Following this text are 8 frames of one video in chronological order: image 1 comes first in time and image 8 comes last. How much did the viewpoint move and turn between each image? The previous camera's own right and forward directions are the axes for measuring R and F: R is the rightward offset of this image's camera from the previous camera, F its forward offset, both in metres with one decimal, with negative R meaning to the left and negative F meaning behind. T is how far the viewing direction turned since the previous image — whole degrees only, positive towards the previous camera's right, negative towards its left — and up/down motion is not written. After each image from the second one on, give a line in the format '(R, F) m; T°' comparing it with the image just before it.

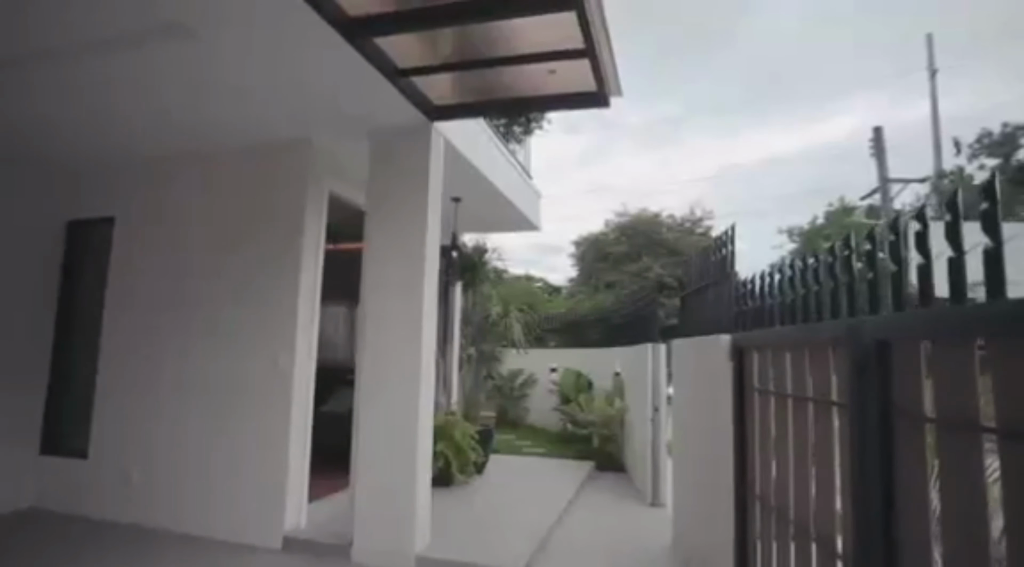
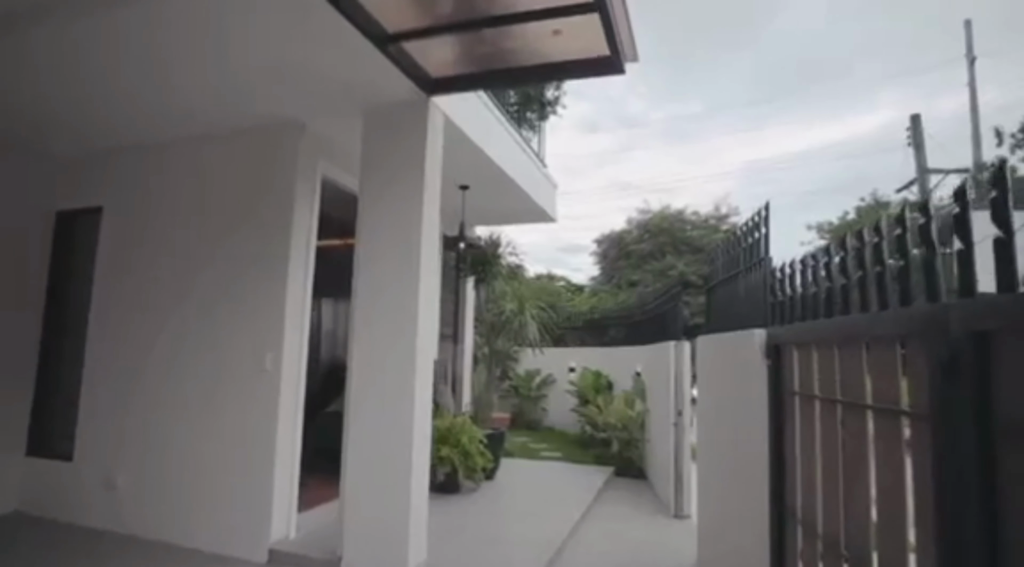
(+0.1, +0.4) m; -2°
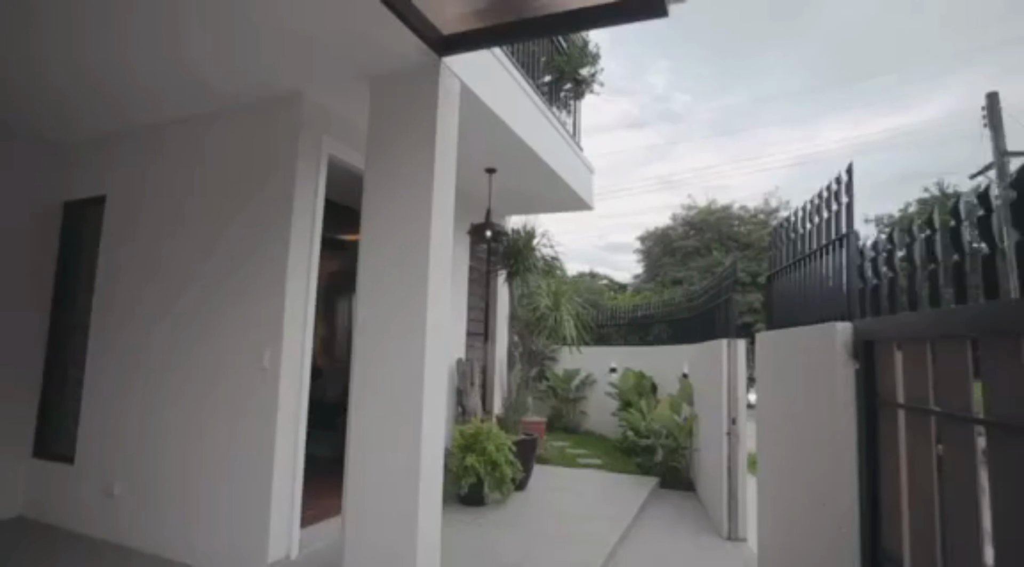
(+0.1, +0.5) m; -4°
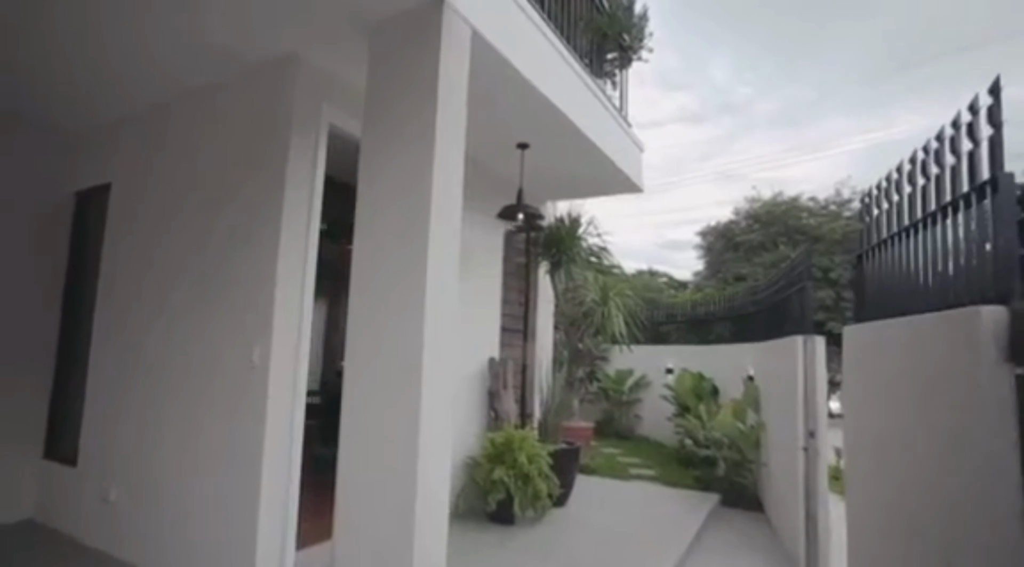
(+0.2, +0.5) m; -6°
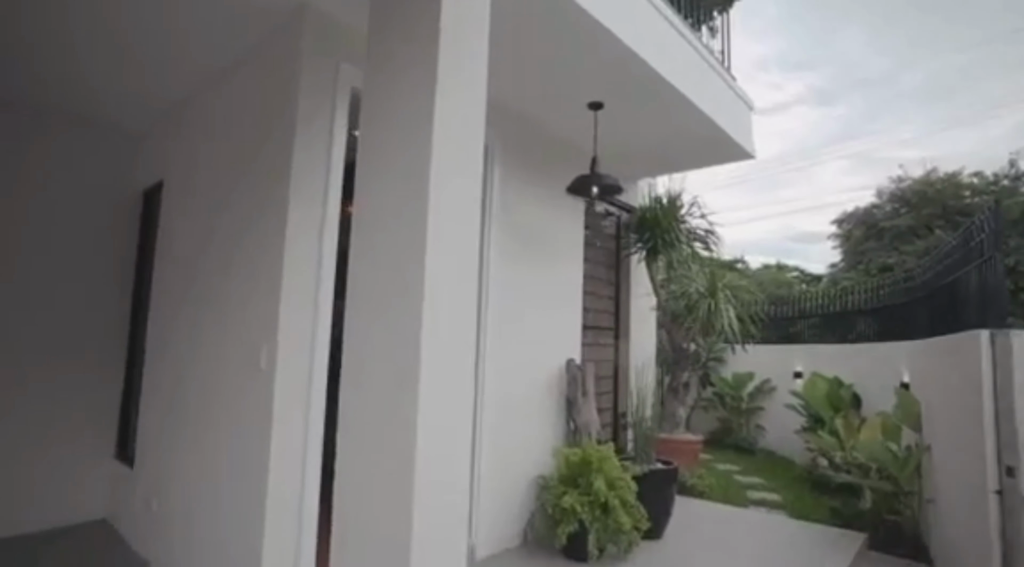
(+0.2, +0.7) m; -12°
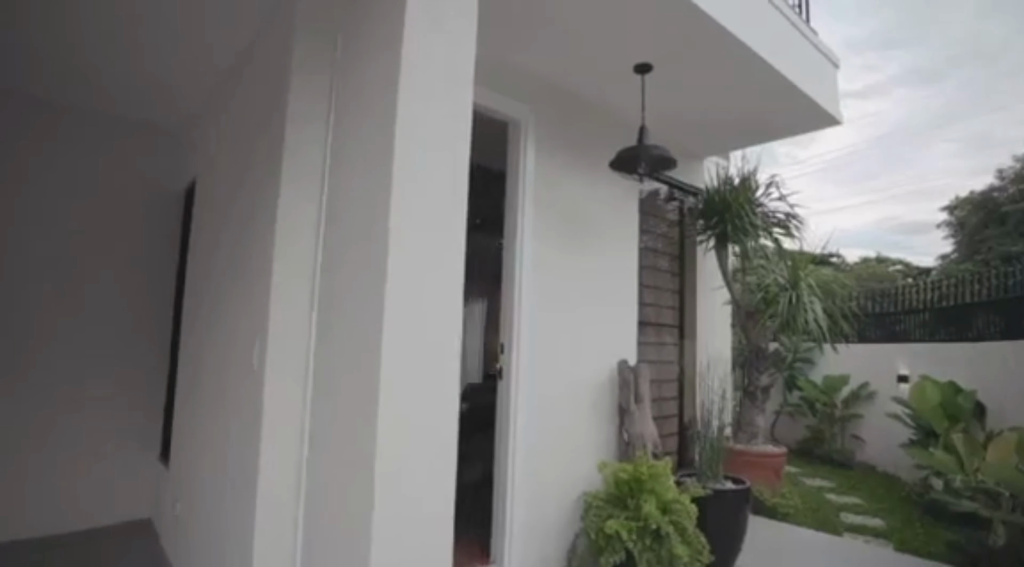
(+0.2, +0.4) m; -8°
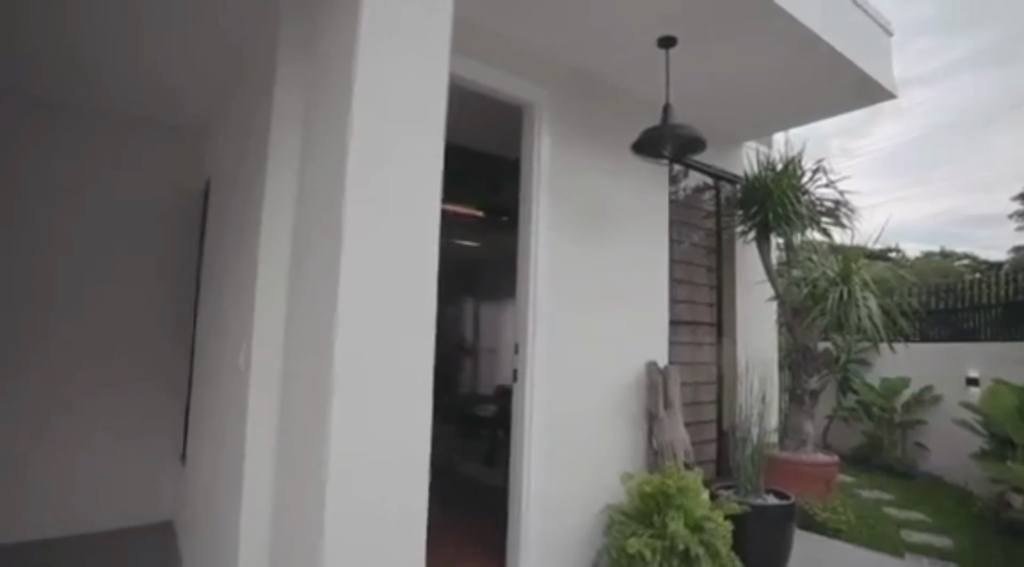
(+0.1, +0.2) m; -4°
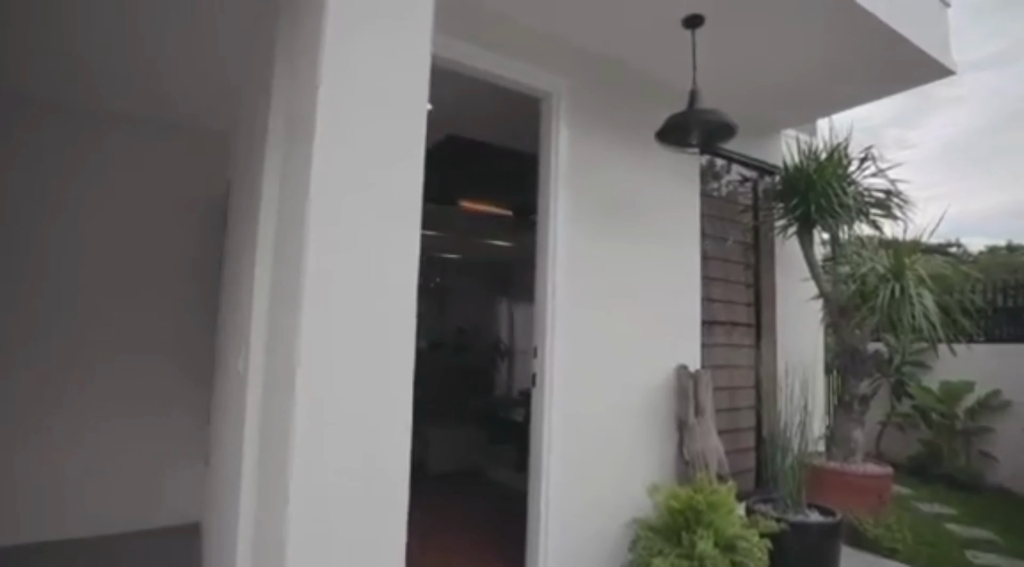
(+0.1, +0.1) m; -4°
